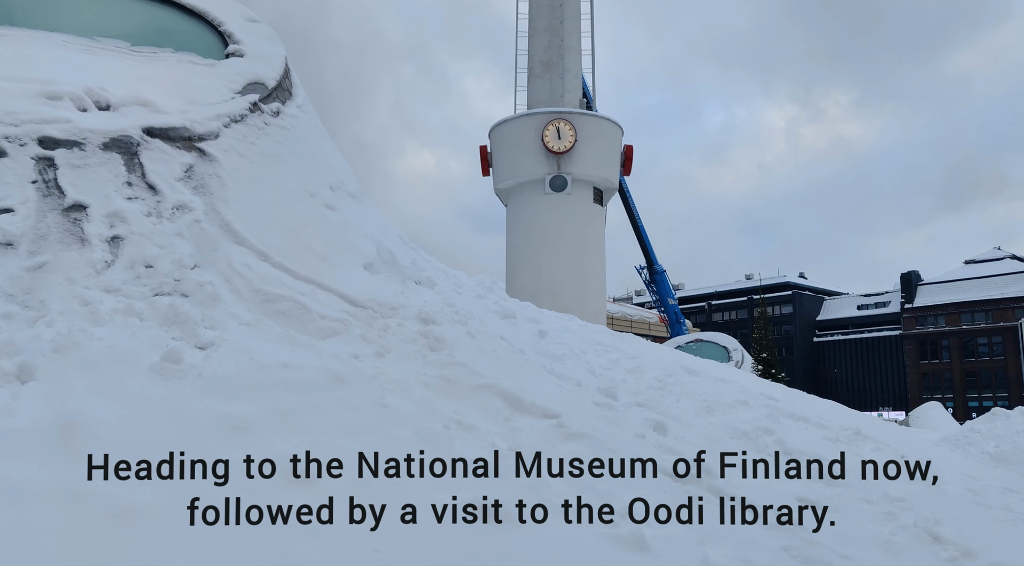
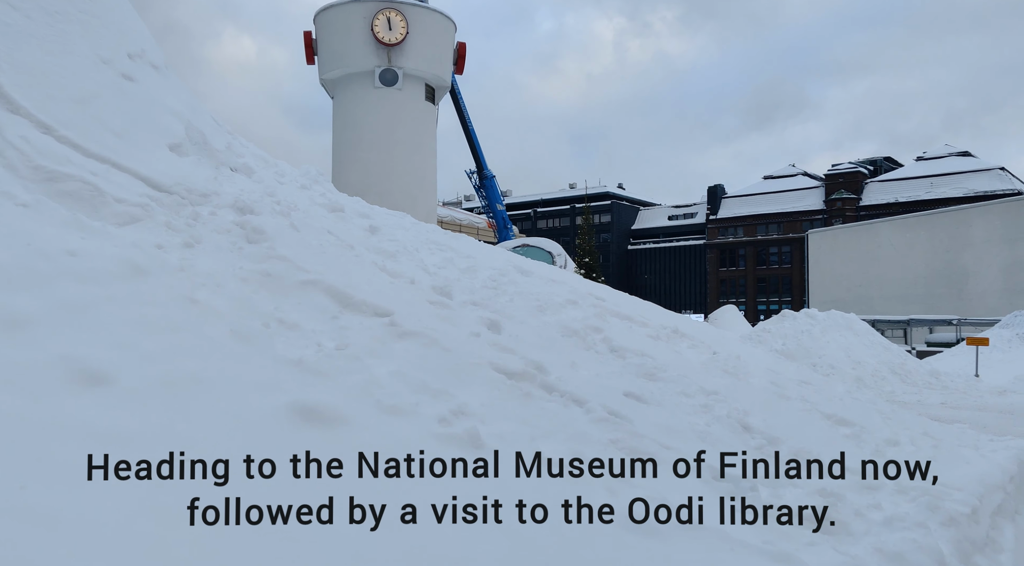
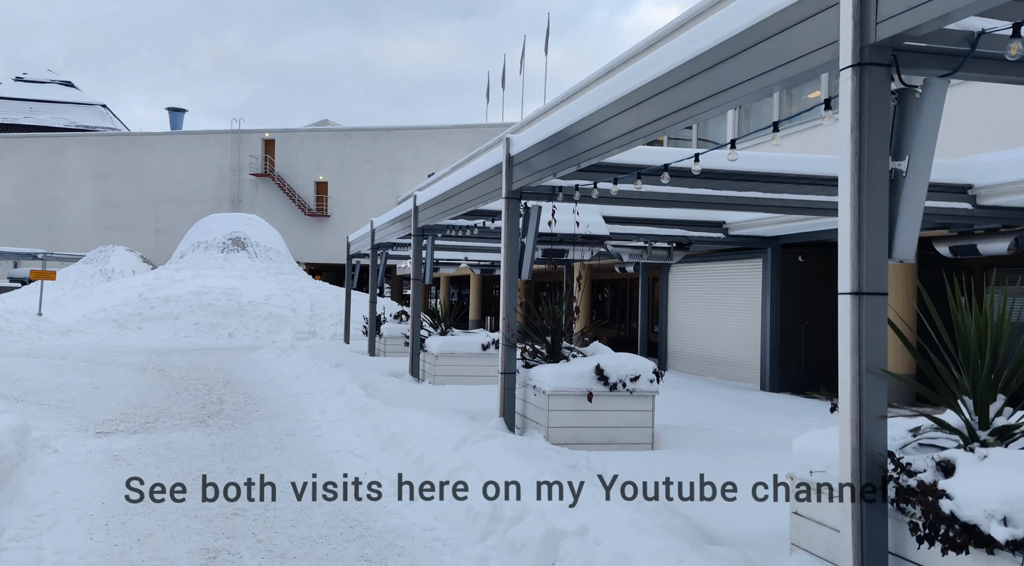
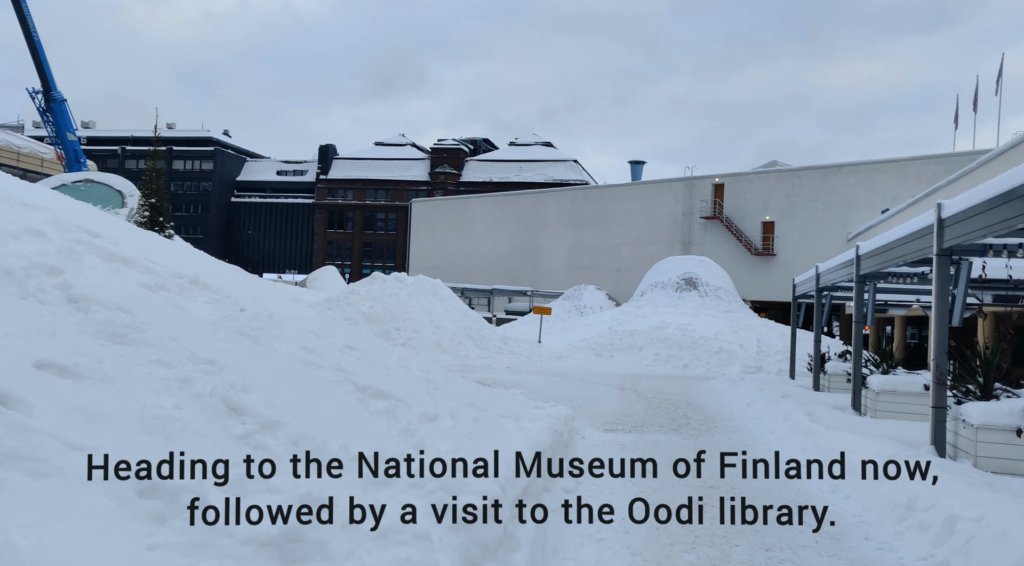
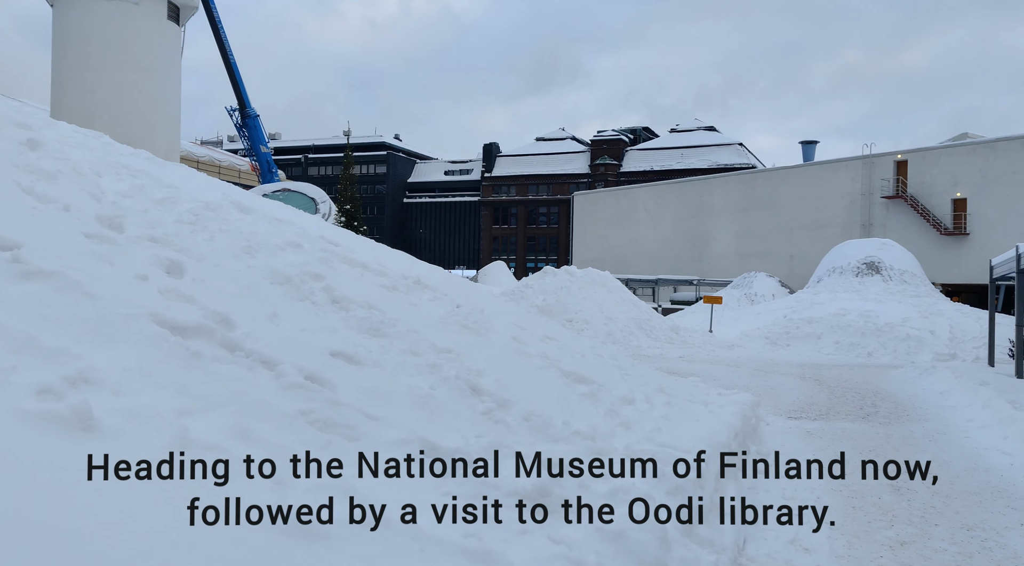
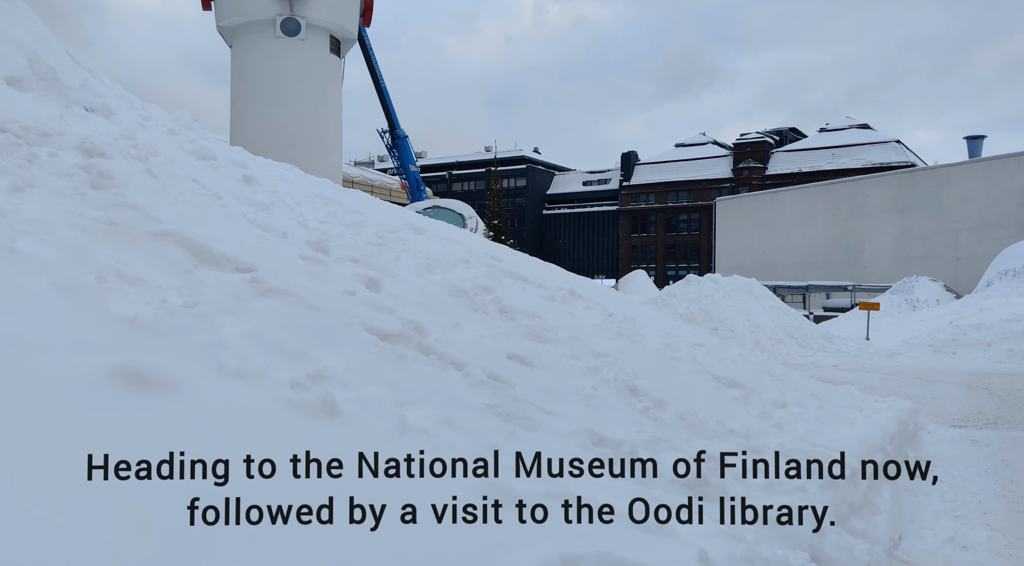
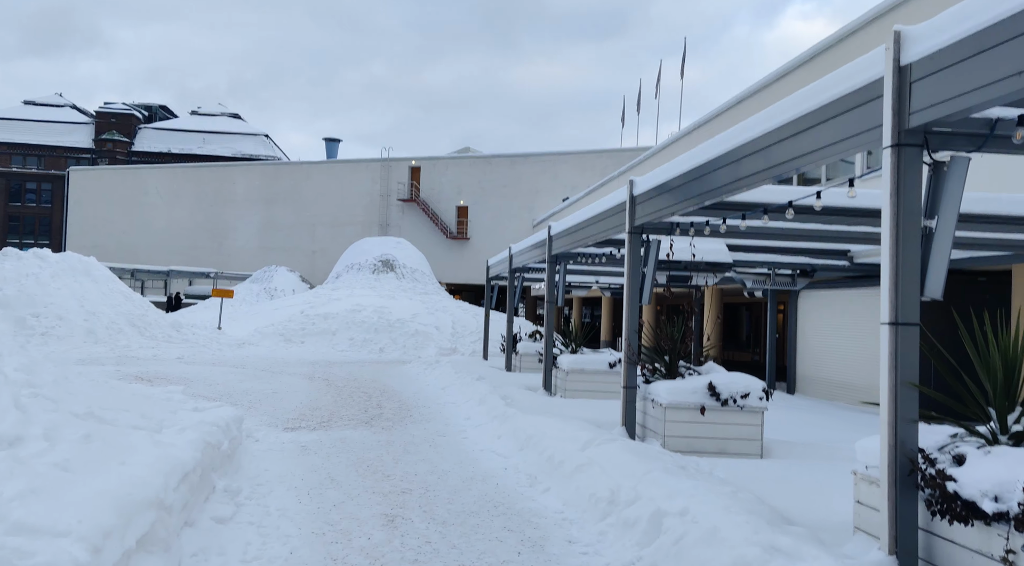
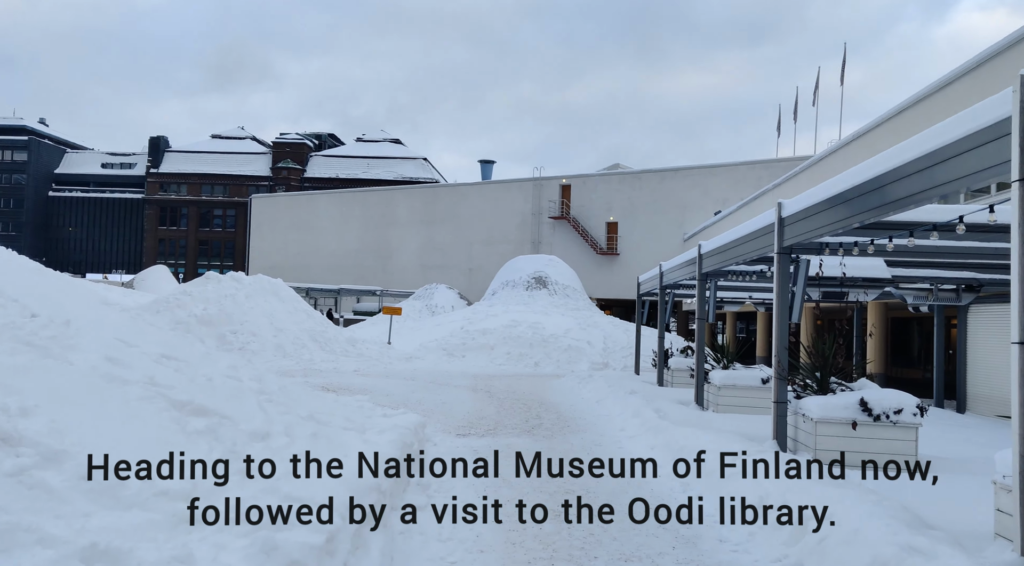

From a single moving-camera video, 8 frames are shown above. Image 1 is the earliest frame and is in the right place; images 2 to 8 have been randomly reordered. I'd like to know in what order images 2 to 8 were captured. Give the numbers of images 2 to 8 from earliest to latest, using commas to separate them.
2, 6, 5, 4, 8, 7, 3
